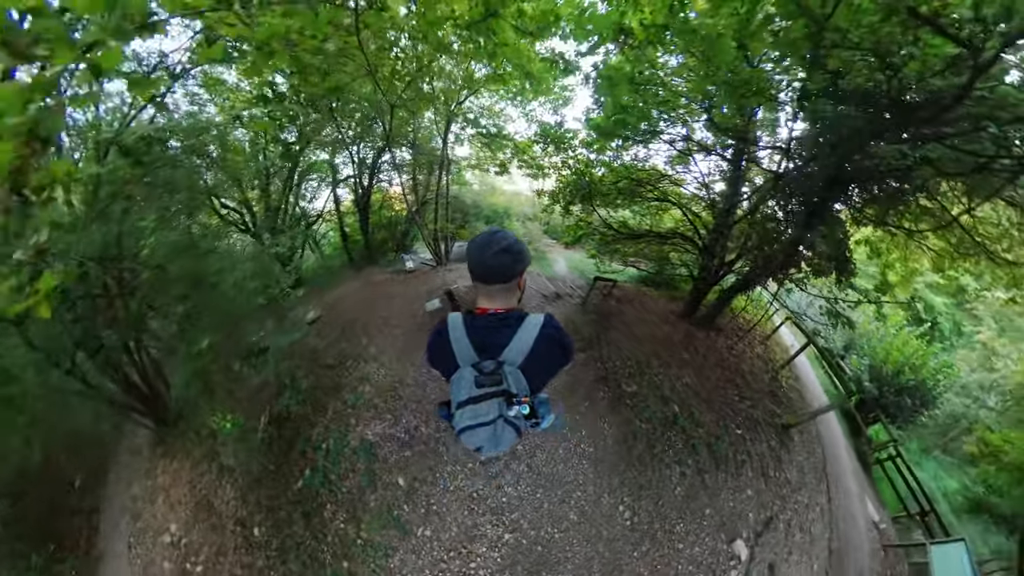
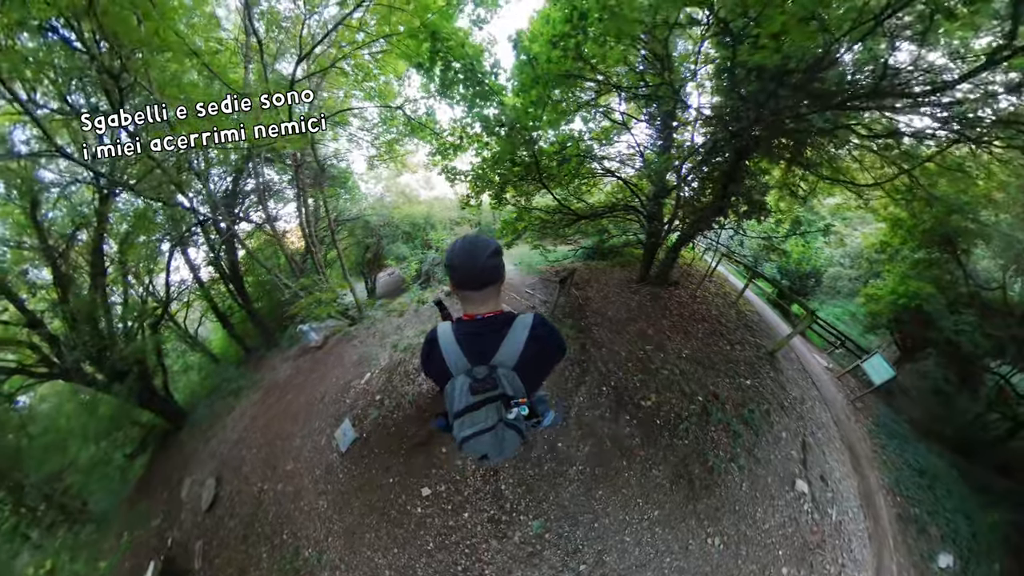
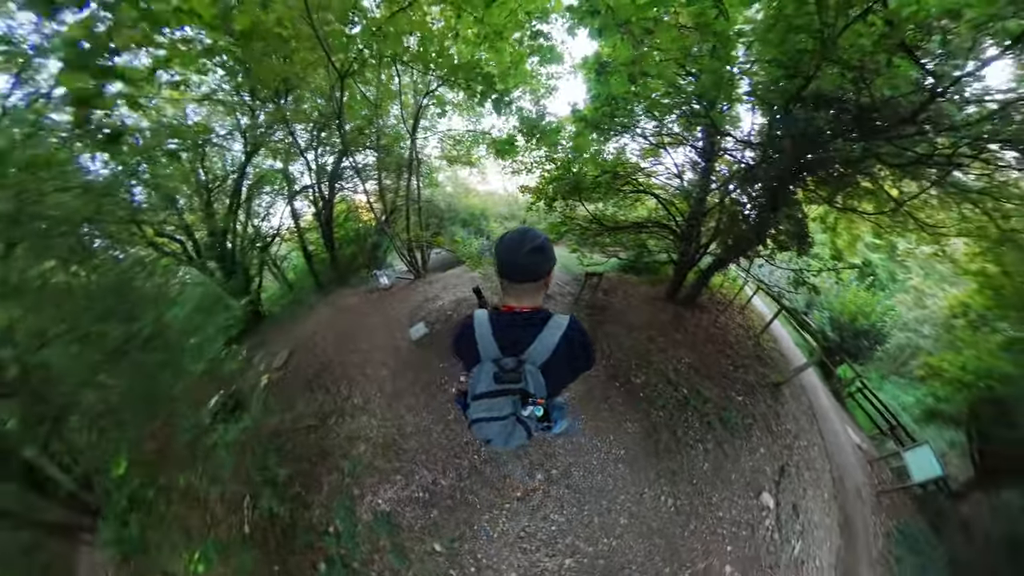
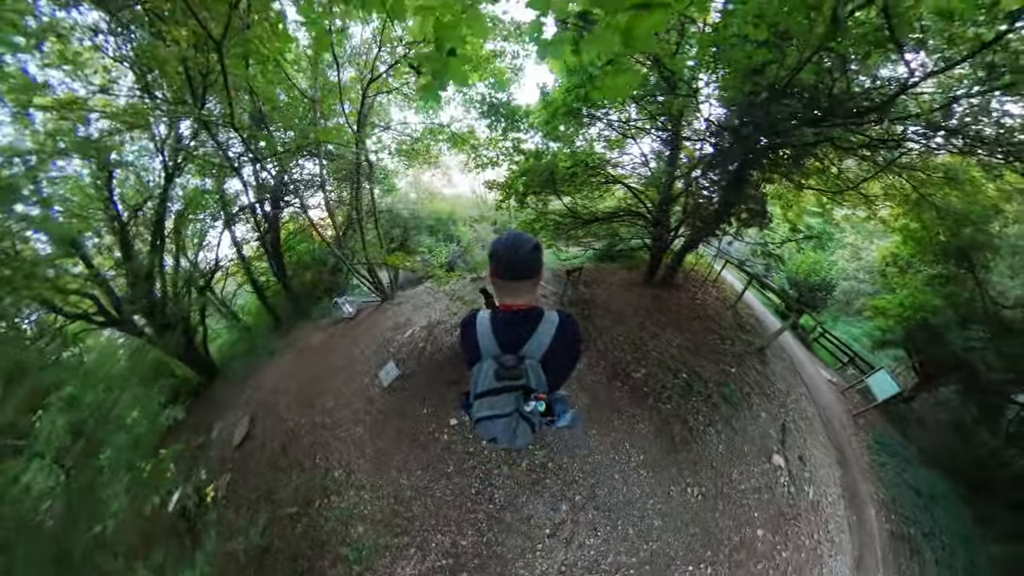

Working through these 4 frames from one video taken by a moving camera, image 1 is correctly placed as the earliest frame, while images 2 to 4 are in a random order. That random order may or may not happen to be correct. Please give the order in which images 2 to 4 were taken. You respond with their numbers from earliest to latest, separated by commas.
3, 4, 2
